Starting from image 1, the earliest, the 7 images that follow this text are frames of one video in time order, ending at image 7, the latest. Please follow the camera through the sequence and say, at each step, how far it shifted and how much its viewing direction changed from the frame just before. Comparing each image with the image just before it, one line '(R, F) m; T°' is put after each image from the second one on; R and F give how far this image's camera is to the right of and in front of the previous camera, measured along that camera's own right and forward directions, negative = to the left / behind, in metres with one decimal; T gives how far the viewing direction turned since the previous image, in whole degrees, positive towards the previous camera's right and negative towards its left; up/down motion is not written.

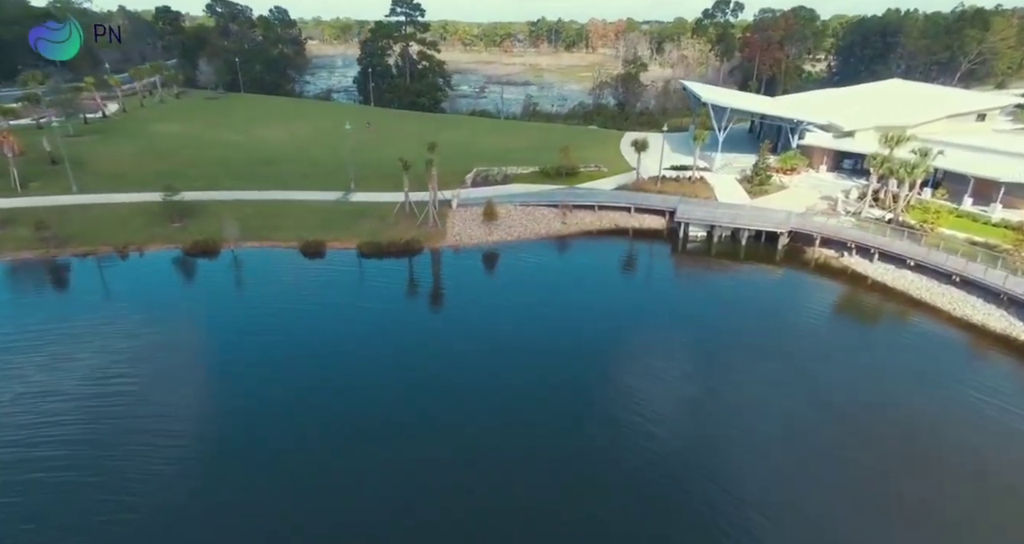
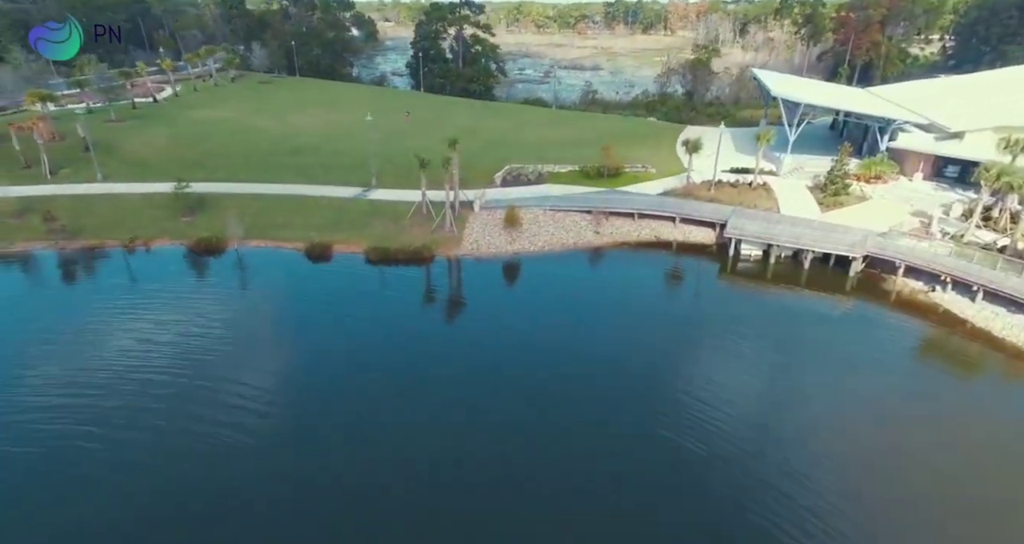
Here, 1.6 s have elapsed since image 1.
(+3.8, +5.4) m; -7°
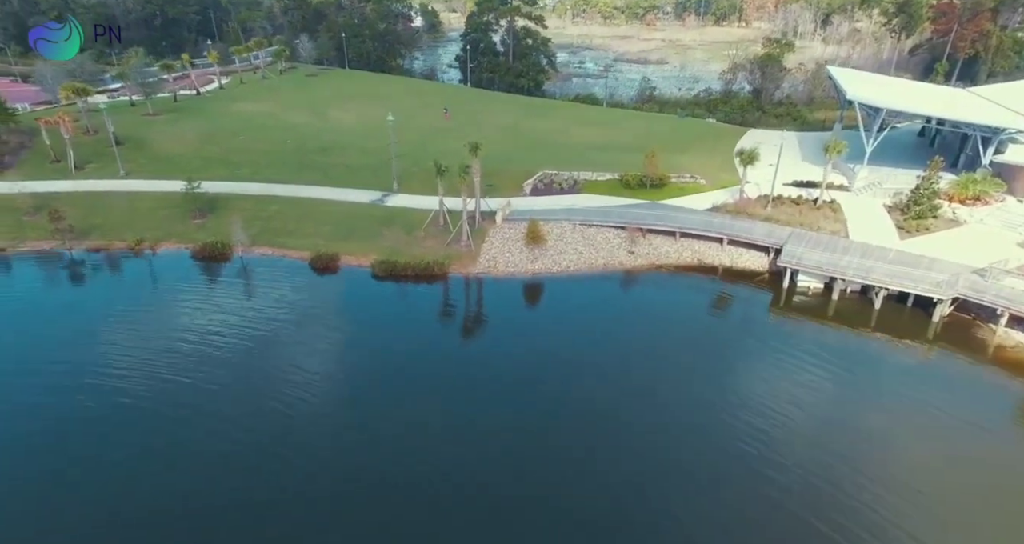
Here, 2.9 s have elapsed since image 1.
(+2.7, +4.6) m; -6°
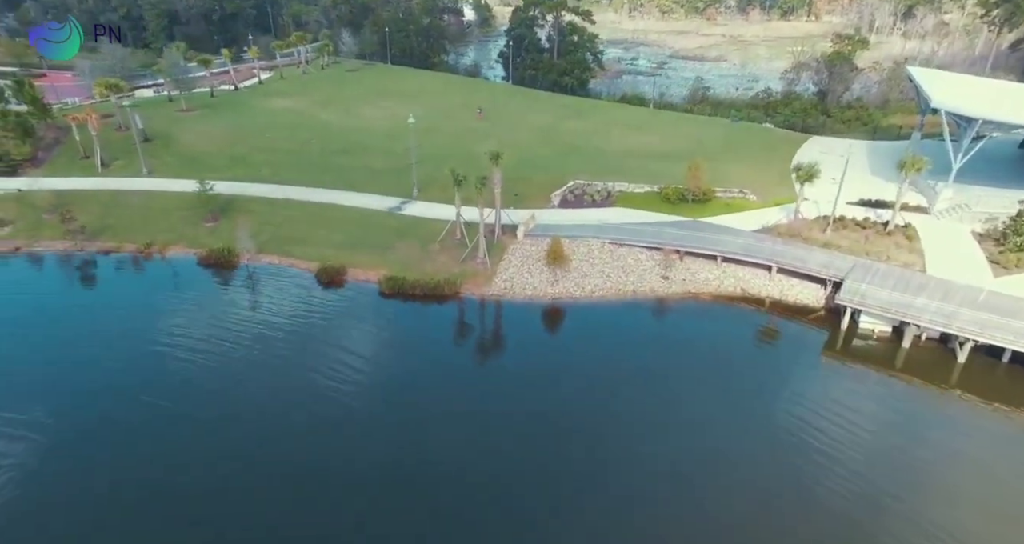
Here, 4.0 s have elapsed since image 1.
(+1.8, +3.7) m; -5°
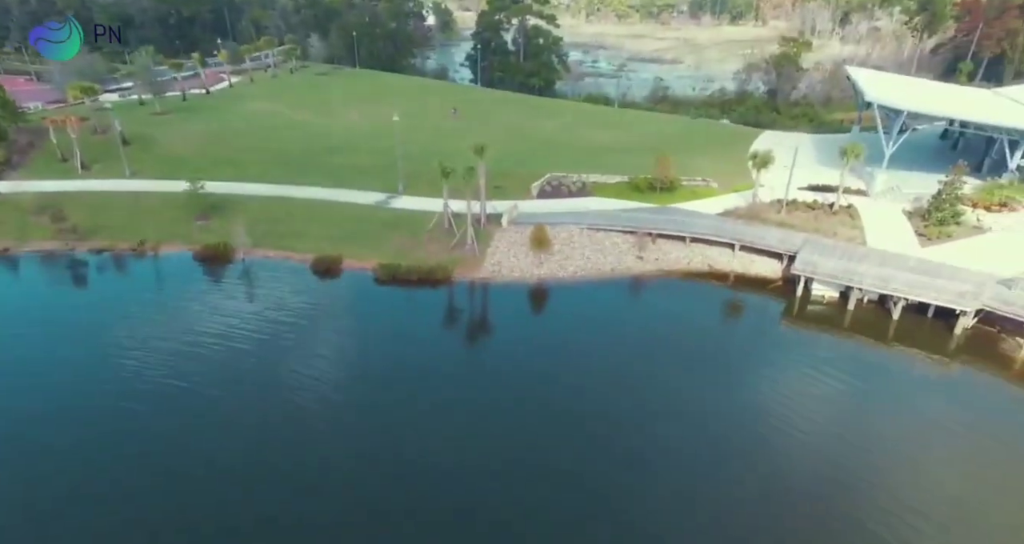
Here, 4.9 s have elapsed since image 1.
(-1.6, -2.7) m; +4°
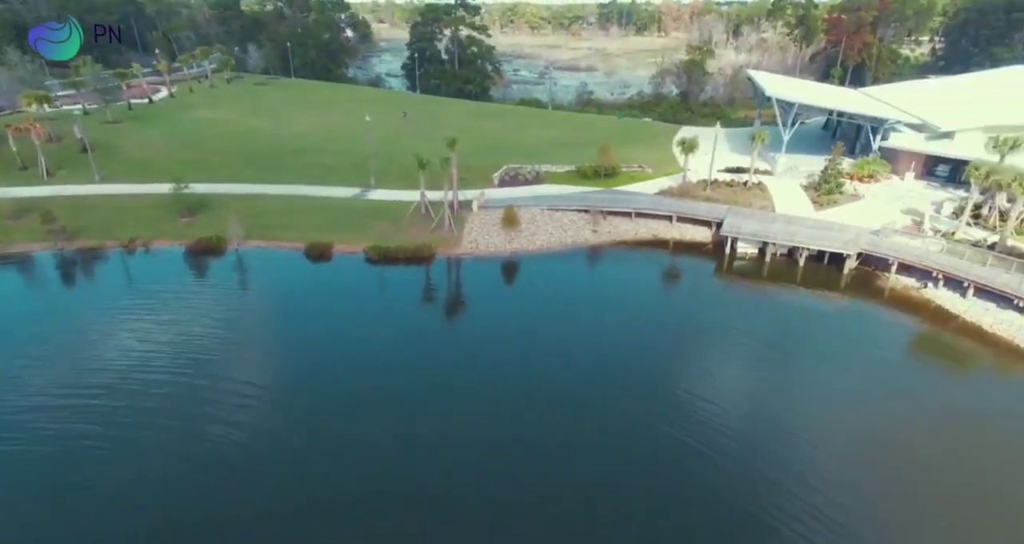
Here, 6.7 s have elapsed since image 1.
(-4.3, -5.5) m; +8°
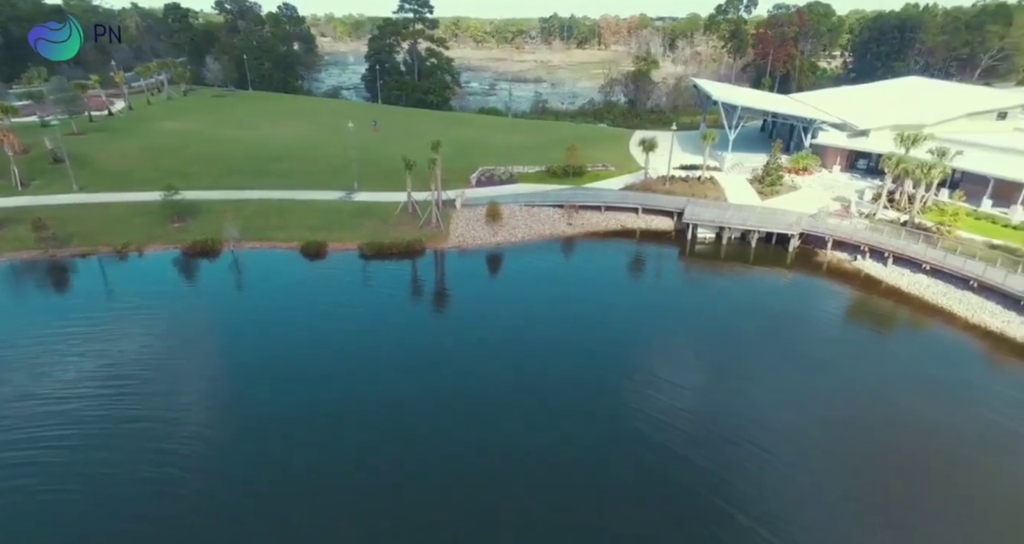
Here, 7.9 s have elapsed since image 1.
(-3.4, -3.7) m; +6°
